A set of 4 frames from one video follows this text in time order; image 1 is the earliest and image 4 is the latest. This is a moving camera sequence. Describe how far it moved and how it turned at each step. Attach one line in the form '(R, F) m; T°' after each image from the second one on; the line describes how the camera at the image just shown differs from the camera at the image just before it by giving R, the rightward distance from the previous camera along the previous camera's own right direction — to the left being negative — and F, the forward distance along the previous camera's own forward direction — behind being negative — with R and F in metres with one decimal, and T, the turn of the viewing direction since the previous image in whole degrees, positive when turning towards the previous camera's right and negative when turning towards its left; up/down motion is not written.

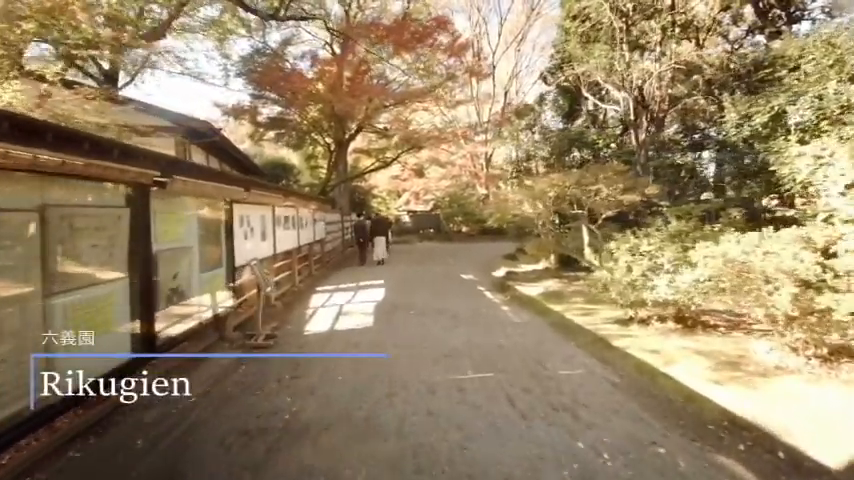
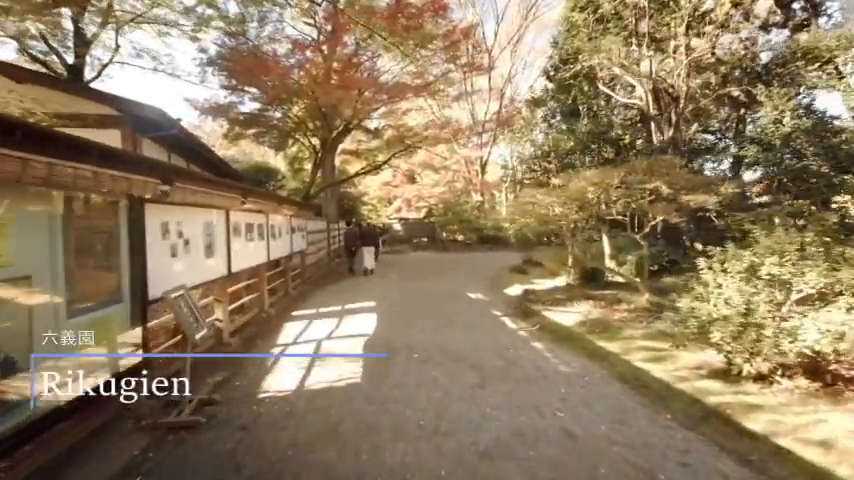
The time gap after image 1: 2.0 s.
(-0.3, +2.1) m; +1°
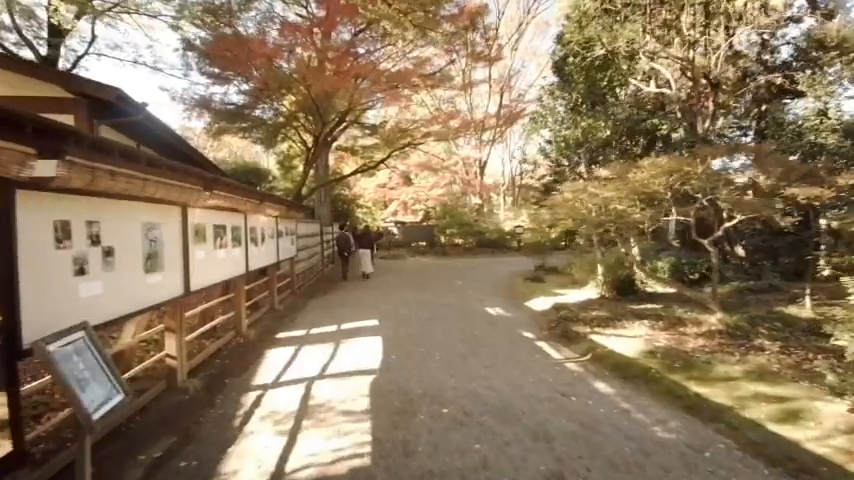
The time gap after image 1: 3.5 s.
(-0.4, +1.6) m; +1°
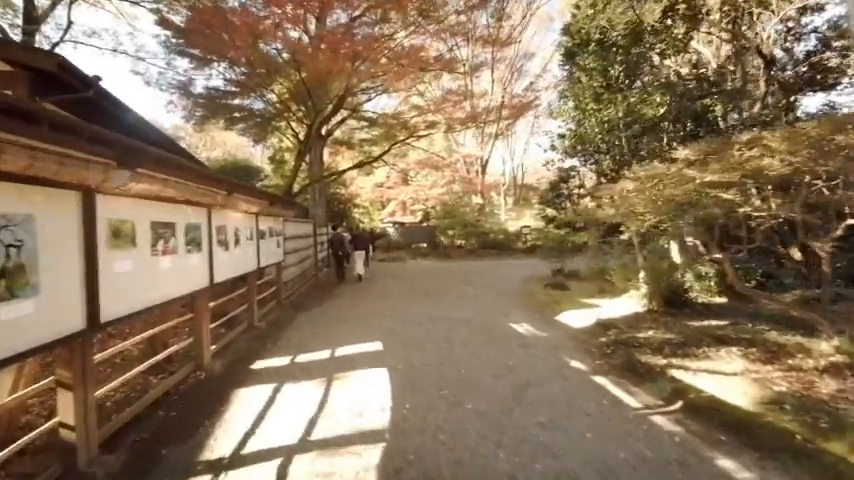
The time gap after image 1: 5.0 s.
(-0.3, +1.6) m; +1°
